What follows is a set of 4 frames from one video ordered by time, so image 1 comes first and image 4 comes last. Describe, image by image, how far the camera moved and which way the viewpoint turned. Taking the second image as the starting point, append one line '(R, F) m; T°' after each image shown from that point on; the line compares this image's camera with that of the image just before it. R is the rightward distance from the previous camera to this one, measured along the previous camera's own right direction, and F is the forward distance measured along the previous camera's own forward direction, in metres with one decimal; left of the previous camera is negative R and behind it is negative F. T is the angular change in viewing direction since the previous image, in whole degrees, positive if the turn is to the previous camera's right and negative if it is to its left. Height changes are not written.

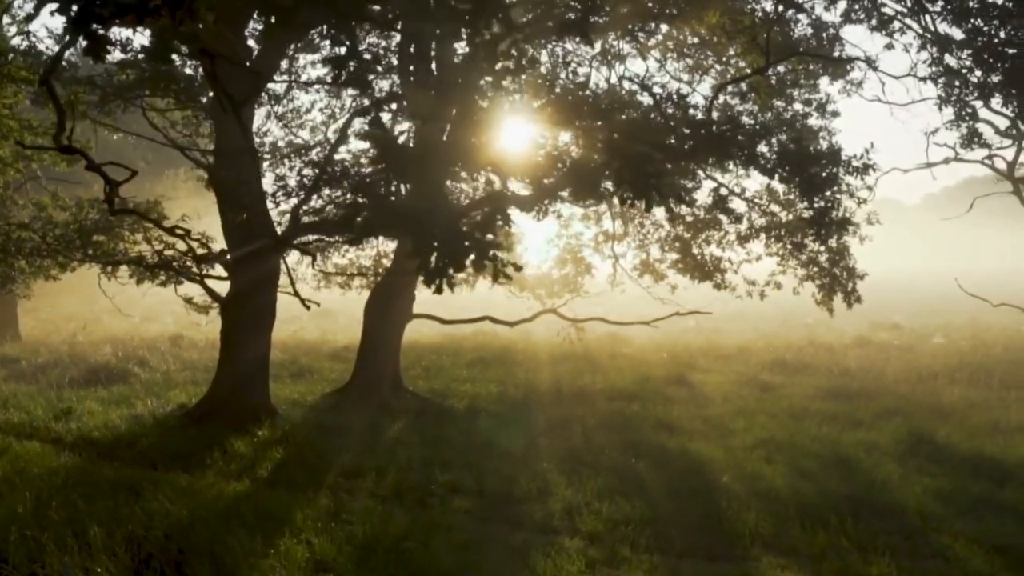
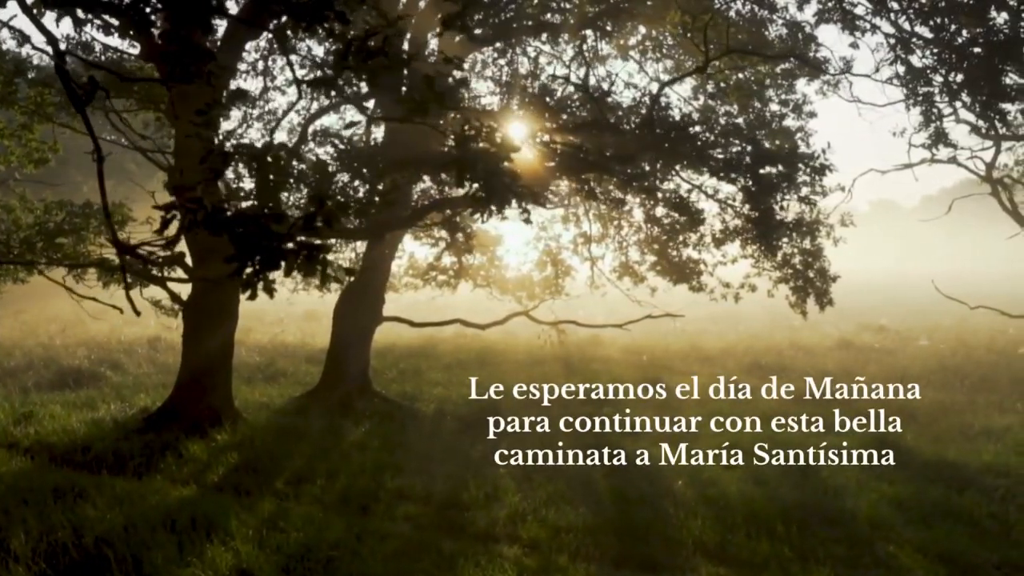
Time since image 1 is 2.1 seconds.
(+0.5, +0.1) m; 0°
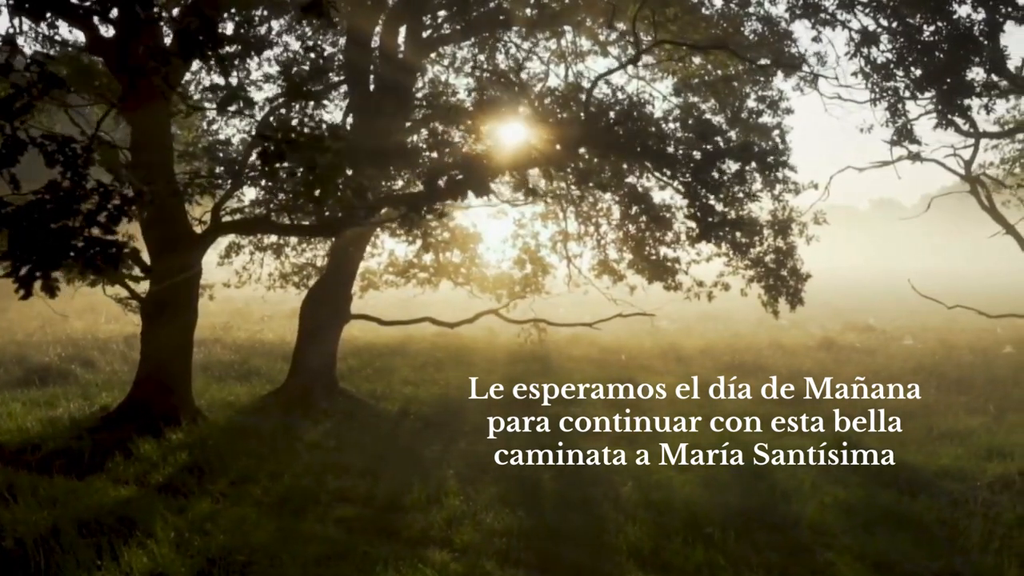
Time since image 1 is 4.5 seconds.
(+0.6, +0.2) m; 0°
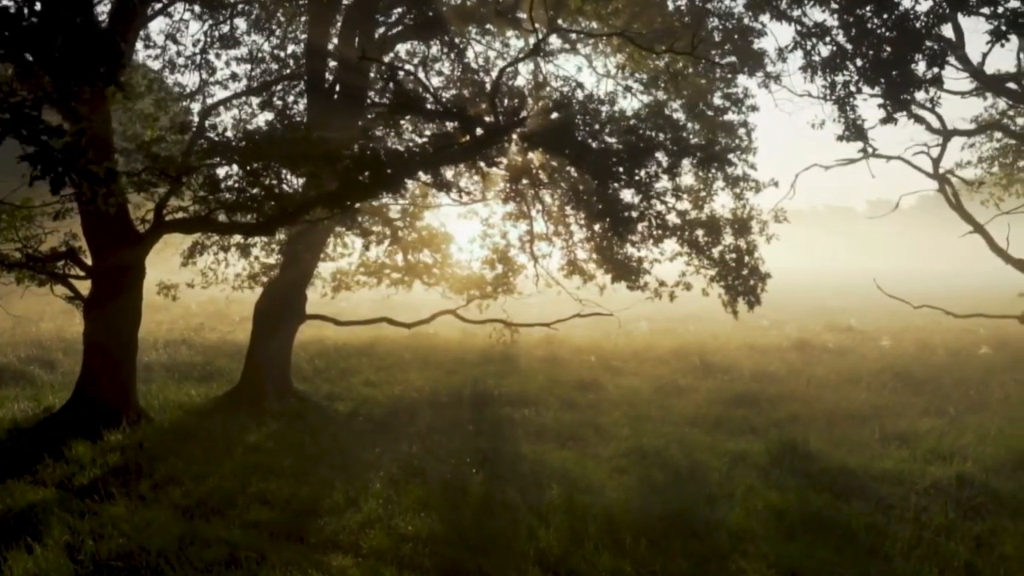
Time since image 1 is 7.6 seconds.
(+0.8, +0.2) m; -1°
